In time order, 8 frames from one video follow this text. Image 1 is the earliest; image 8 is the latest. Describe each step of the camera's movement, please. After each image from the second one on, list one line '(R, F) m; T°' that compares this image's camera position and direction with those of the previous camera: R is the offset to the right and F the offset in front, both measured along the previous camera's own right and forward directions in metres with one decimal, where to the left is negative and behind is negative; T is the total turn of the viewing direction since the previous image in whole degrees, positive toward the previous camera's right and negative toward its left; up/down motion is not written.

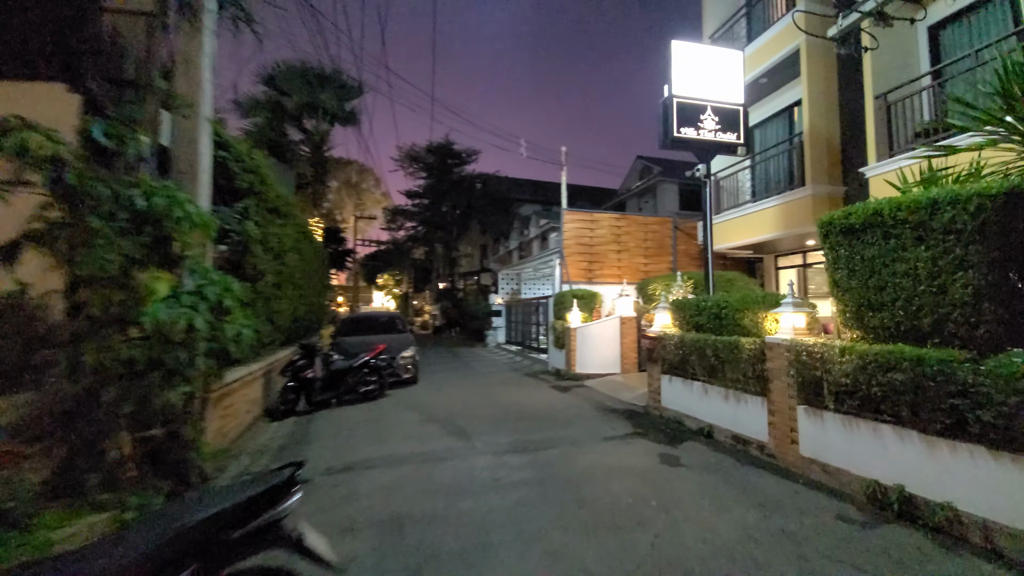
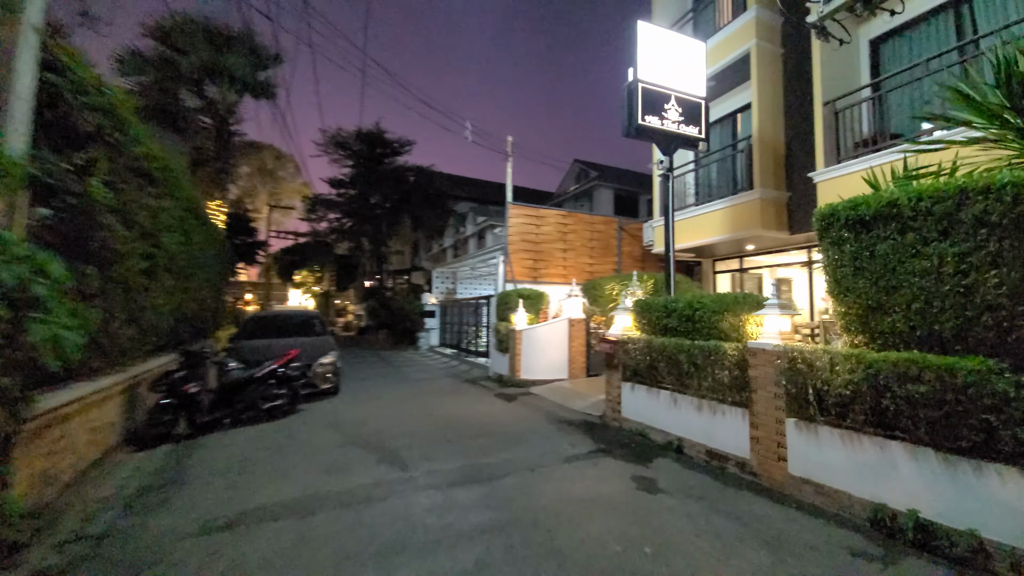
(-0.2, +1.0) m; +10°
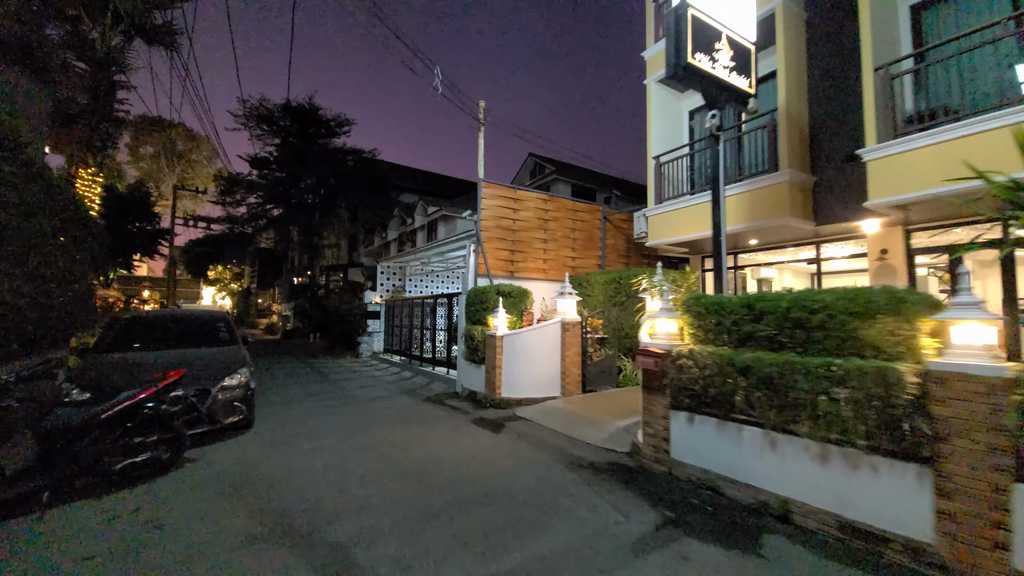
(-0.7, +2.0) m; +8°
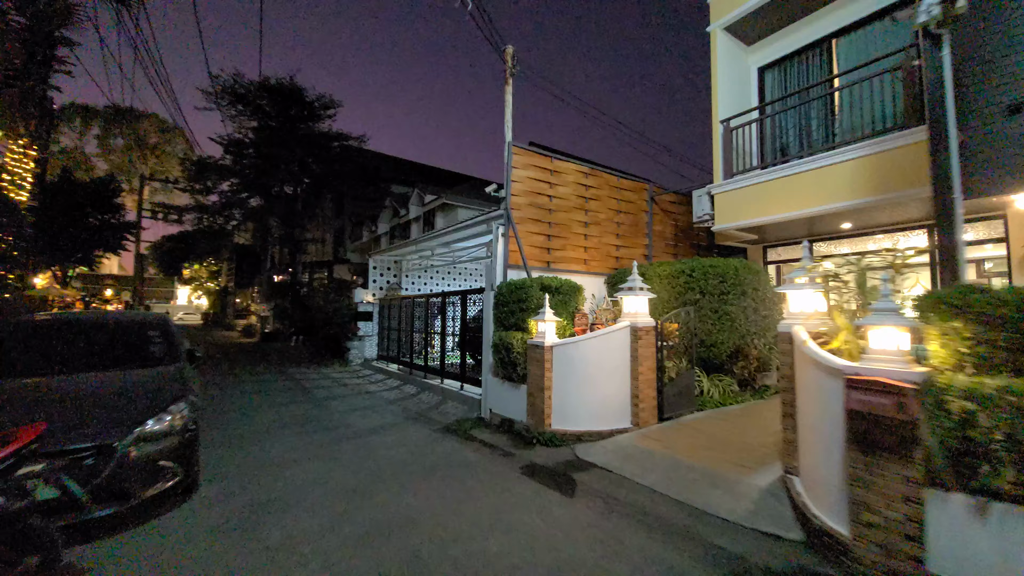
(-0.9, +2.0) m; +2°
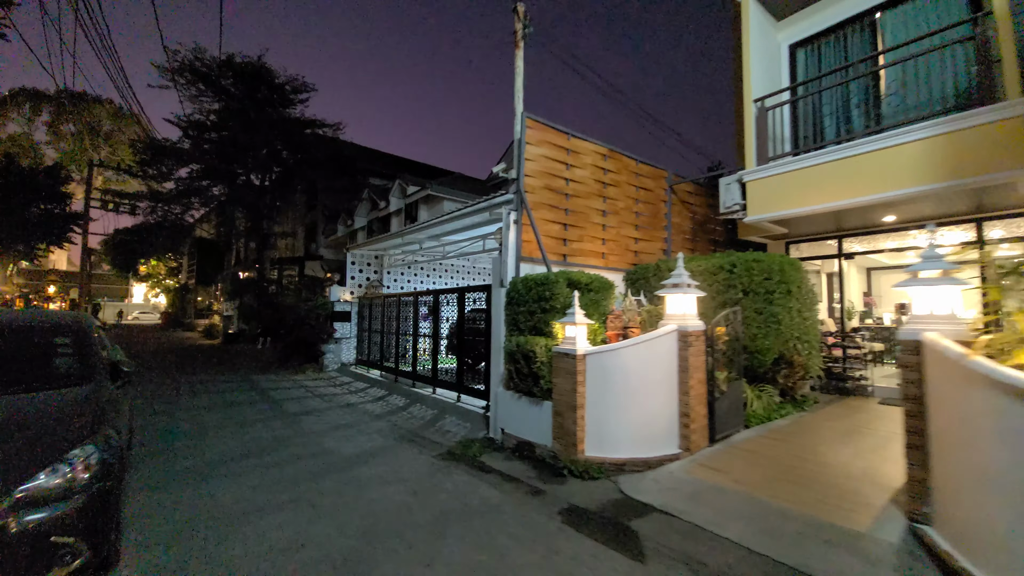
(-0.6, +1.1) m; +3°
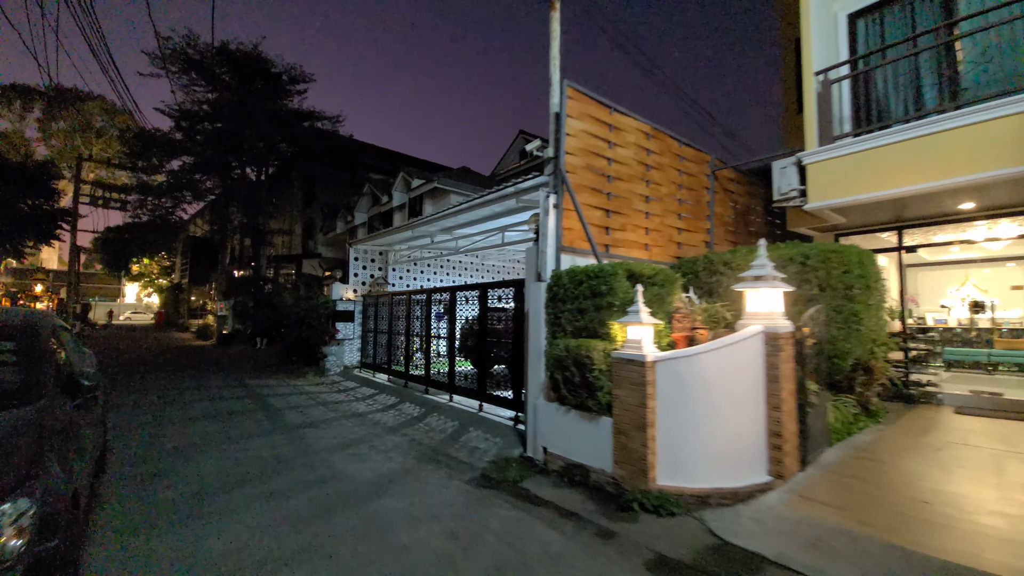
(-0.5, +0.8) m; 0°
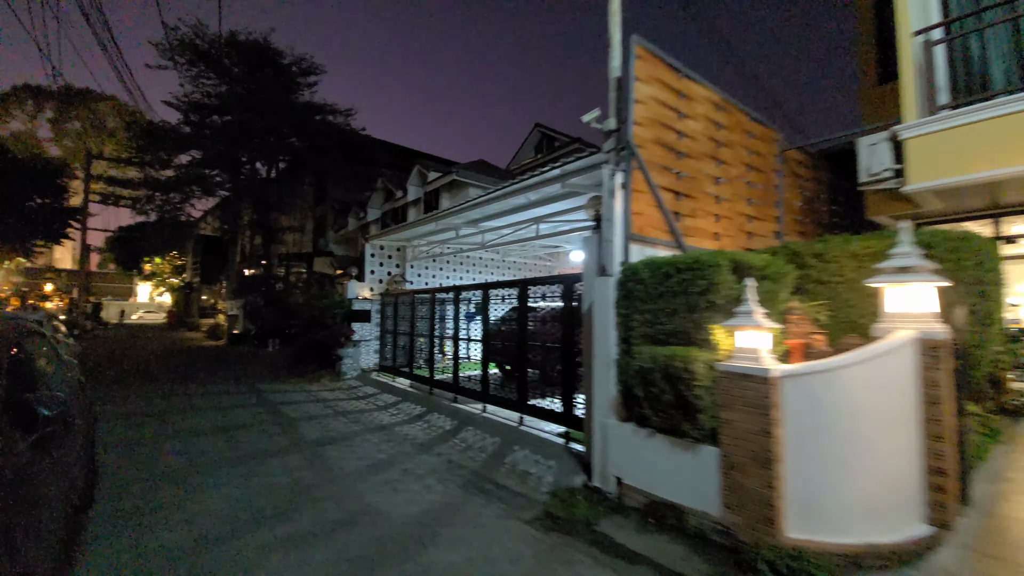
(-0.6, +0.8) m; -1°
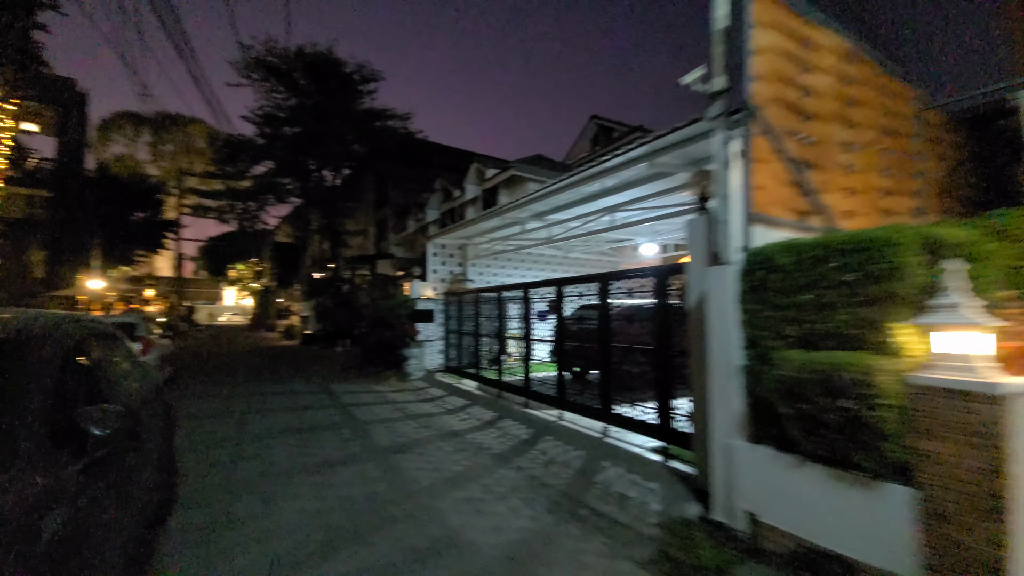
(-0.4, +0.5) m; -7°
